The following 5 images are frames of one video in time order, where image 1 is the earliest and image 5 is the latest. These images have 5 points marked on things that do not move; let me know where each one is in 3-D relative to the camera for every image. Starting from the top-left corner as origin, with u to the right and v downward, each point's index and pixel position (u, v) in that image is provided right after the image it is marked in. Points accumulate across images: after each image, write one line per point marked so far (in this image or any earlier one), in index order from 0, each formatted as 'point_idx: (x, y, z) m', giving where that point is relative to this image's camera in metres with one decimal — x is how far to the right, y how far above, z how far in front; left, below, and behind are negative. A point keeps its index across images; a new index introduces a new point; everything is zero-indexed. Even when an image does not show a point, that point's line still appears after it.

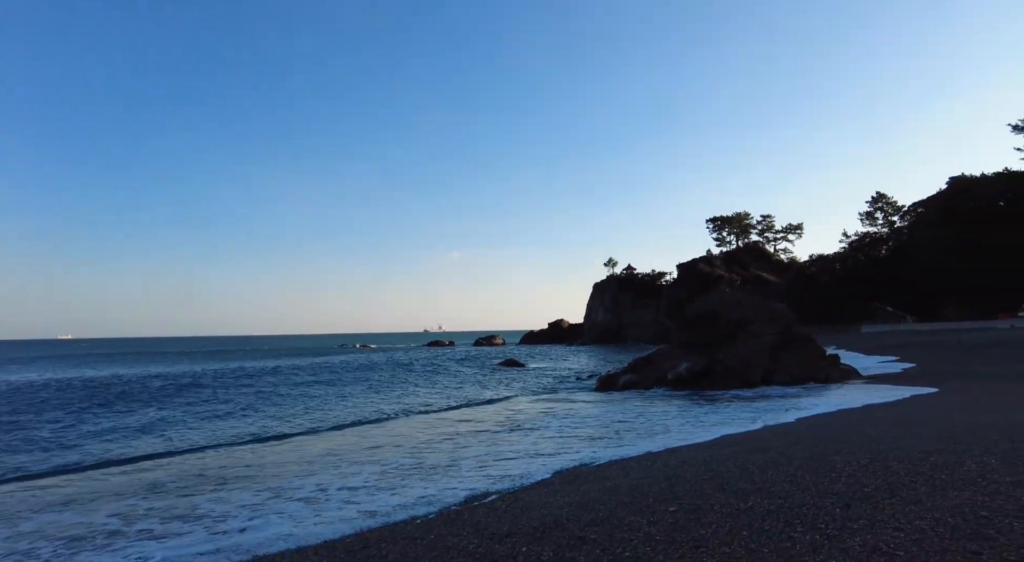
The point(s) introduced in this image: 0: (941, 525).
0: (+3.2, -1.8, +4.4) m
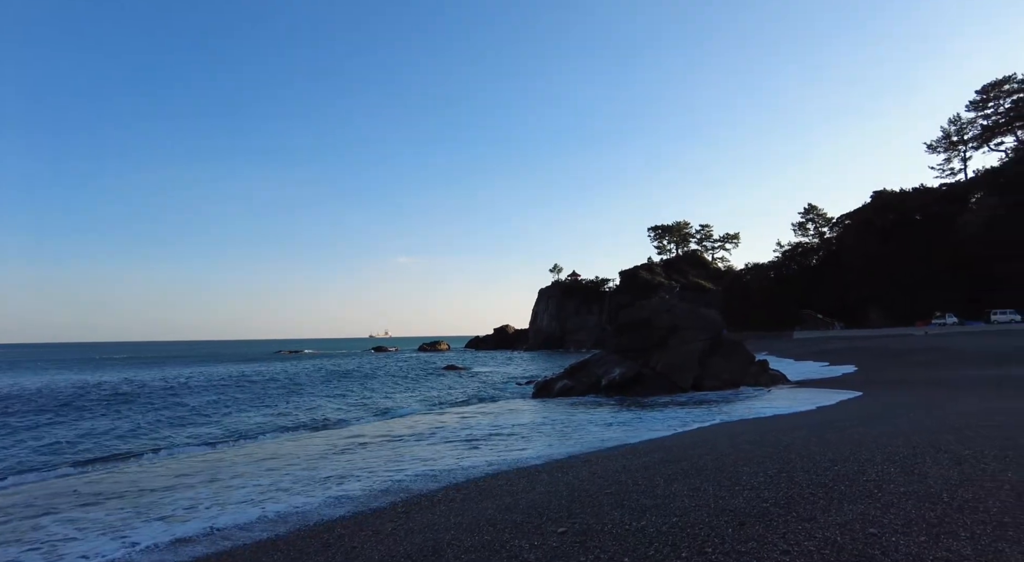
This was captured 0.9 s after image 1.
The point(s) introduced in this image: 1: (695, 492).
0: (+2.2, -1.9, +4.1) m
1: (+2.0, -2.3, +6.5) m
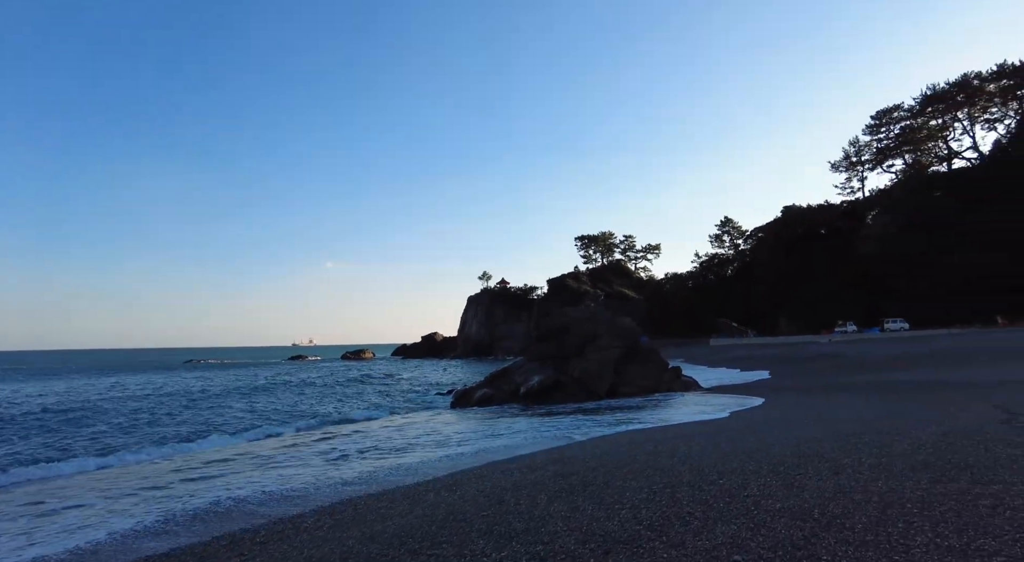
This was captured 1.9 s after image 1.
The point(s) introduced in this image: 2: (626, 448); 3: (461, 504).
0: (+1.1, -1.9, +3.7) m
1: (+0.6, -2.4, +6.0) m
2: (+2.1, -3.2, +11.0) m
3: (-0.7, -2.9, +7.5) m
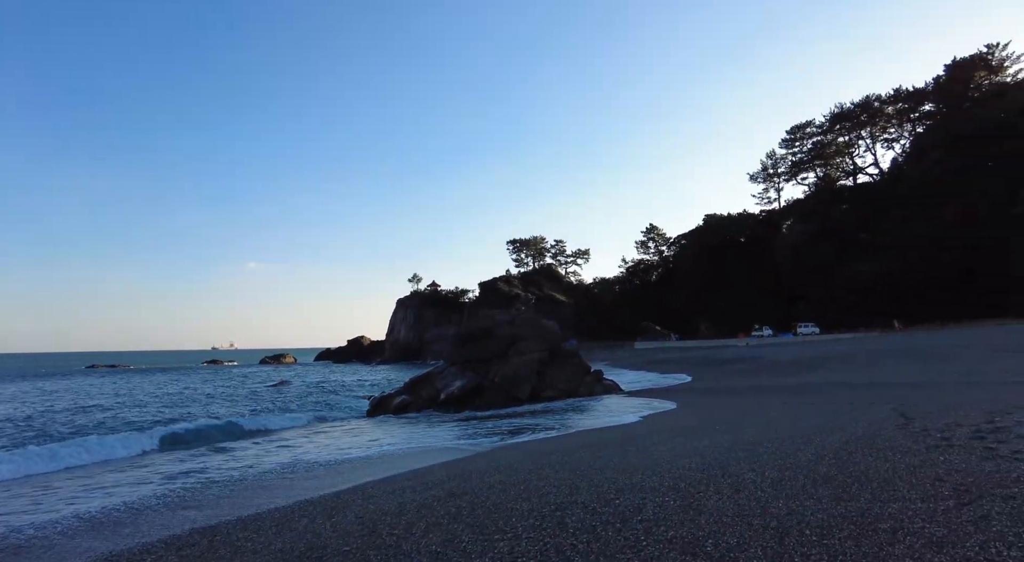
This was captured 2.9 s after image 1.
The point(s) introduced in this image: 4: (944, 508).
0: (+0.2, -1.9, +3.0) m
1: (-0.6, -2.4, +5.2) m
2: (+0.3, -3.2, +10.3) m
3: (-2.0, -2.8, +6.5) m
4: (+3.3, -1.7, +4.5) m
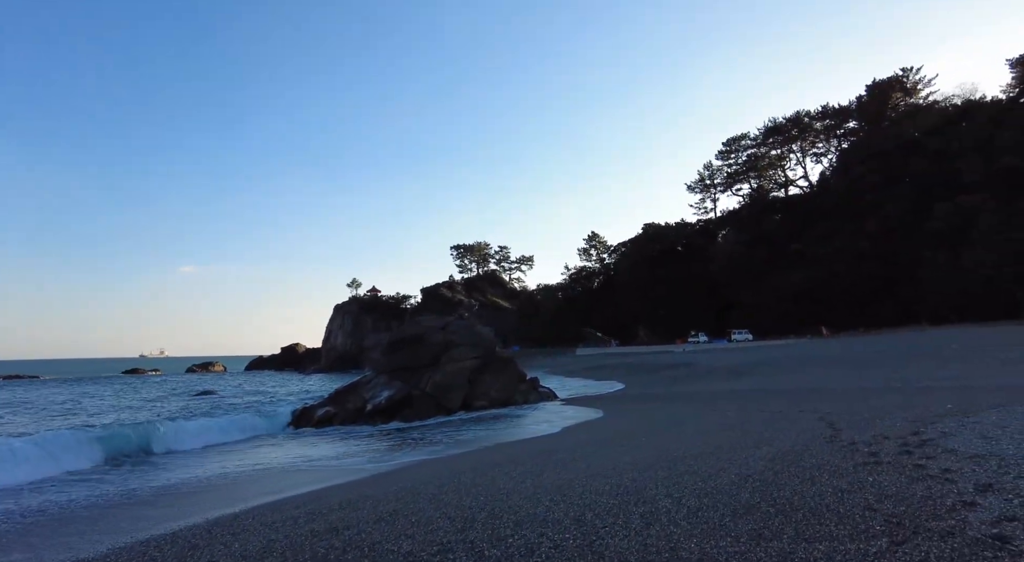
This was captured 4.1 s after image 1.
0: (-0.7, -1.8, +2.0) m
1: (-1.6, -2.3, +4.2) m
2: (-1.2, -3.2, +9.3) m
3: (-3.2, -2.8, +5.3) m
4: (+2.4, -1.7, +3.8) m
